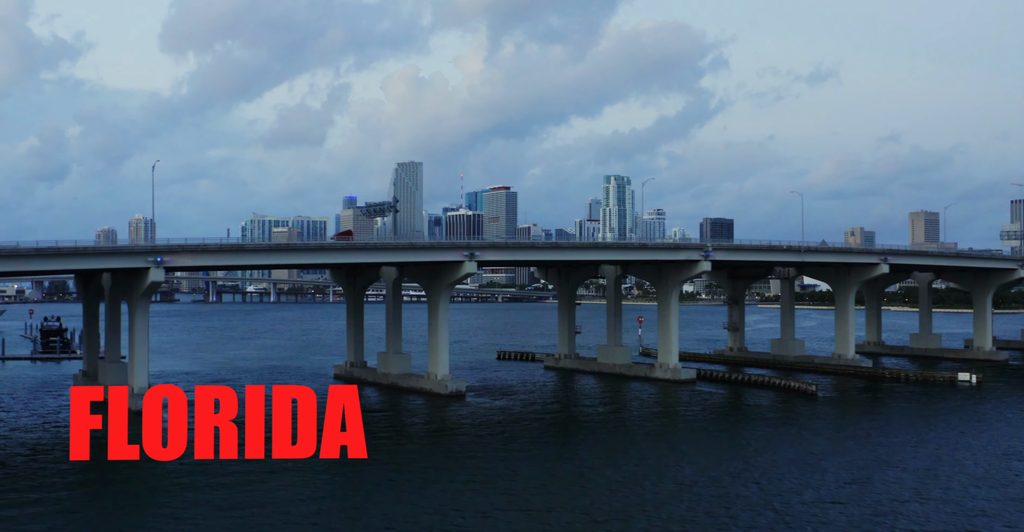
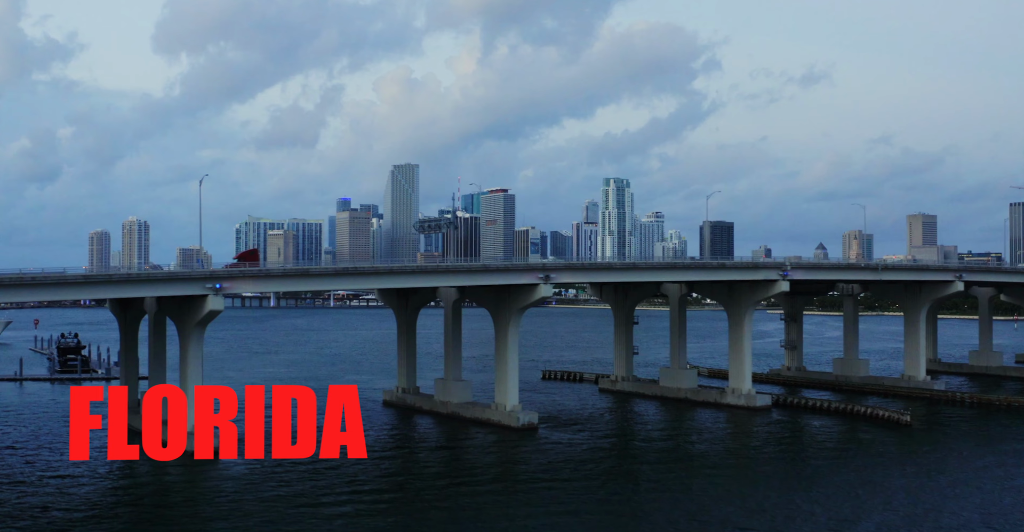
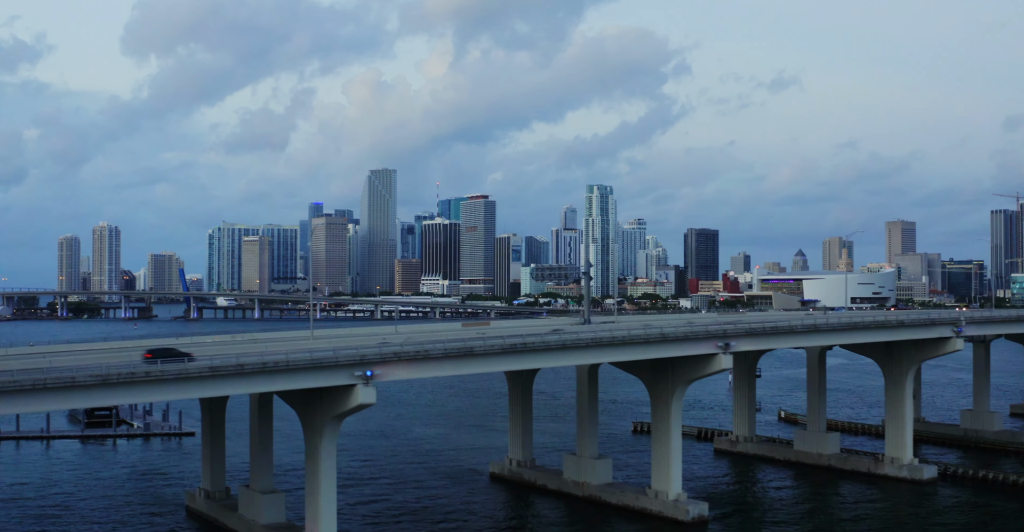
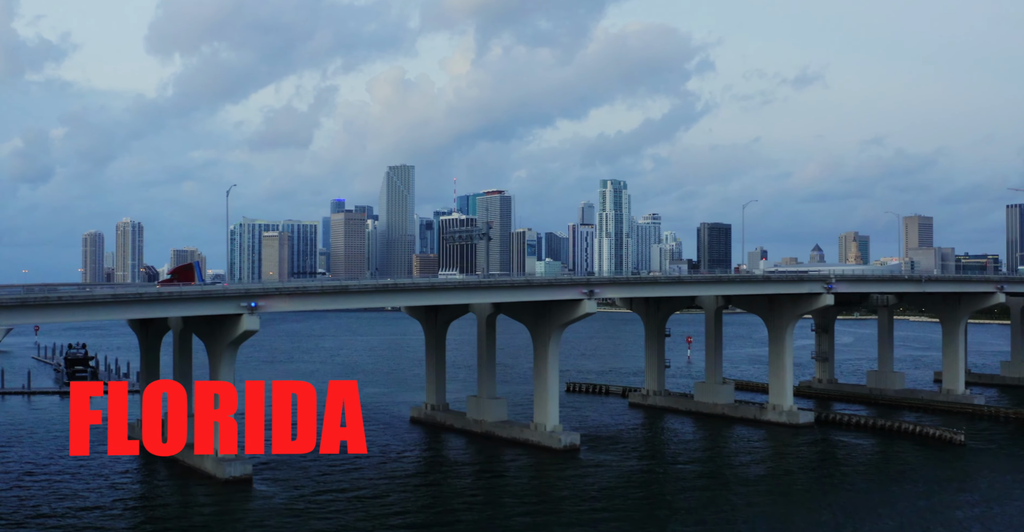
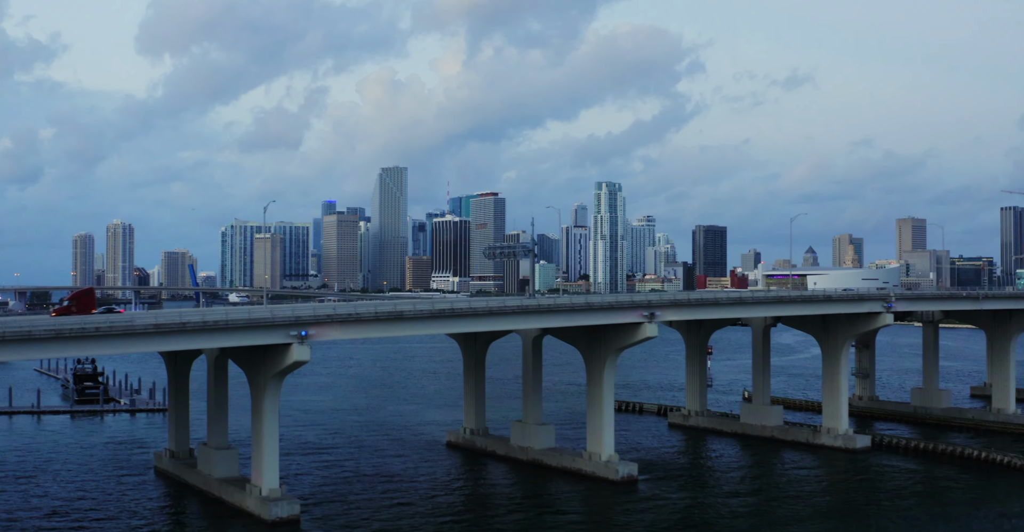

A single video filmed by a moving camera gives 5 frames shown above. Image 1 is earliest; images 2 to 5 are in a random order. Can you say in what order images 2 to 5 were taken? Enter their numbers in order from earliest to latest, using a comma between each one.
2, 4, 5, 3
